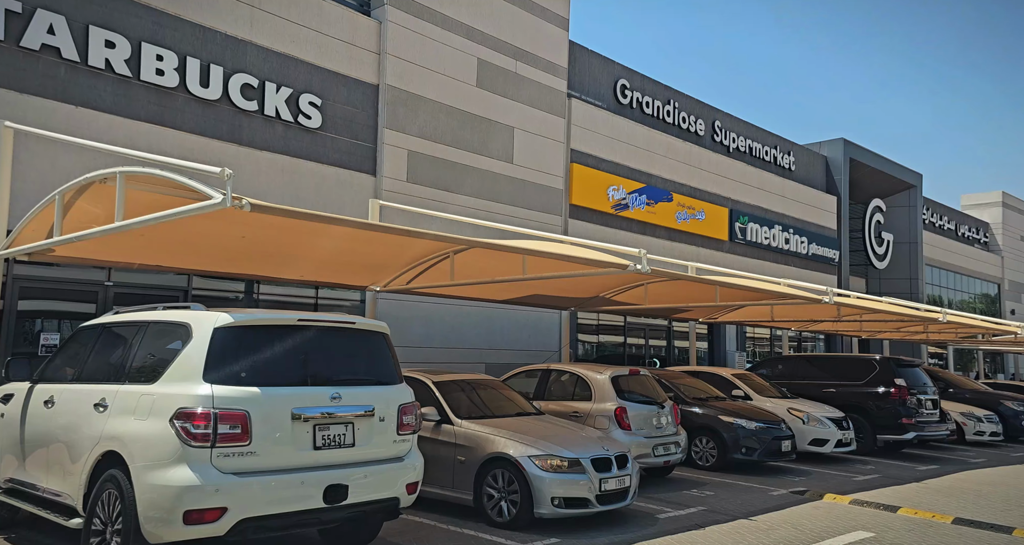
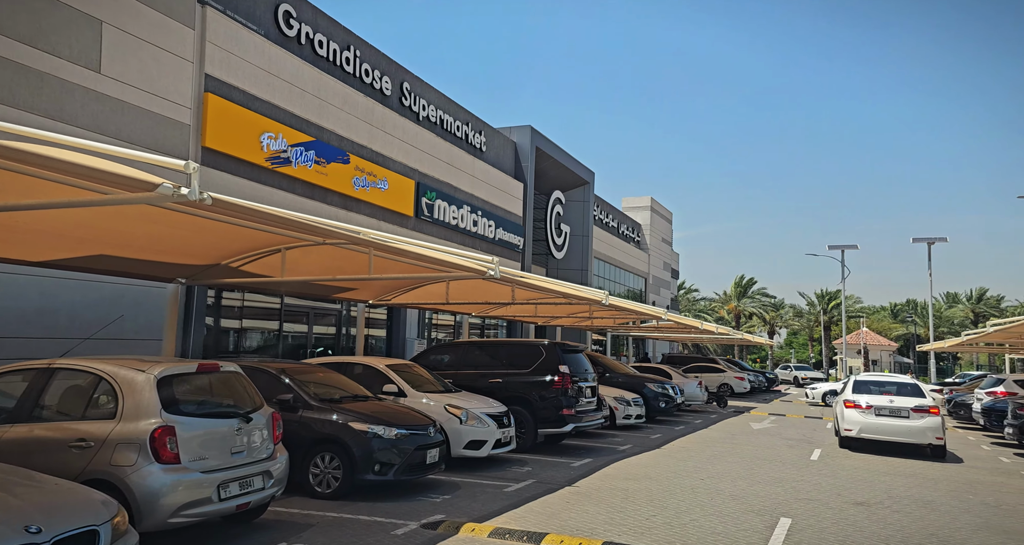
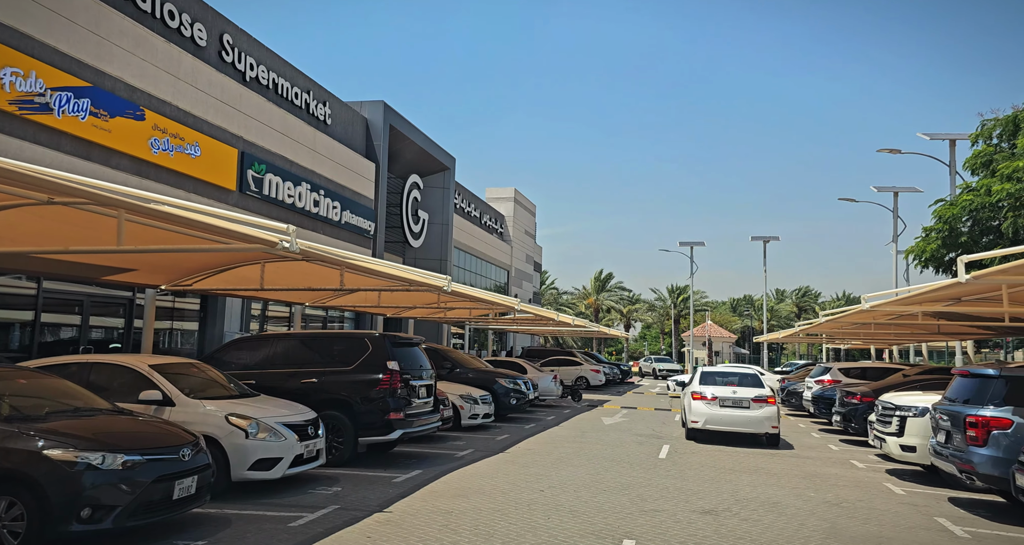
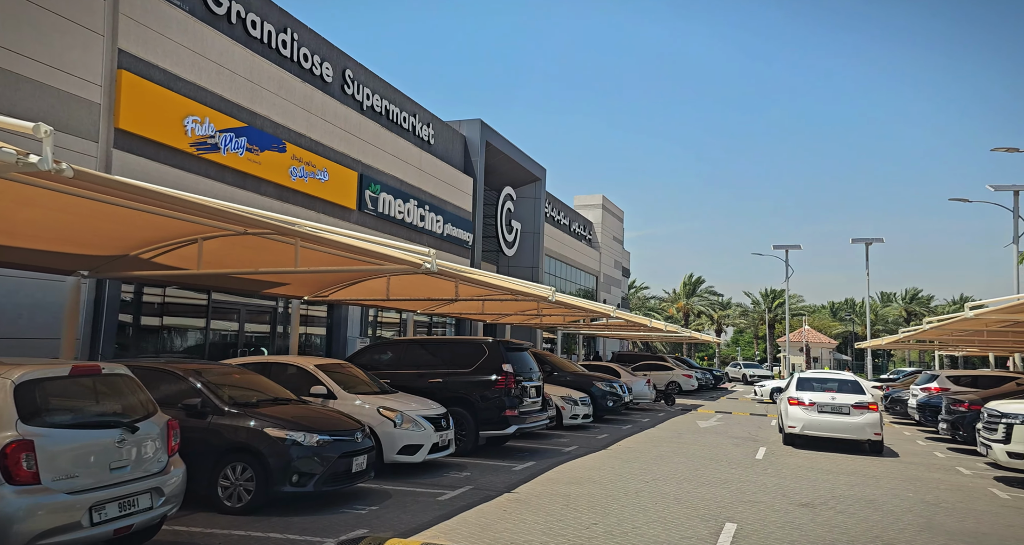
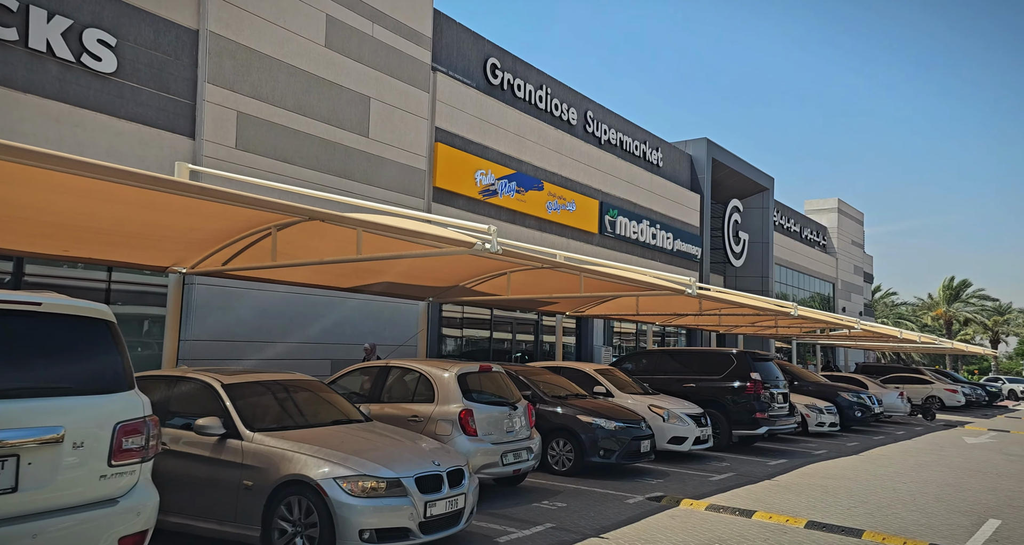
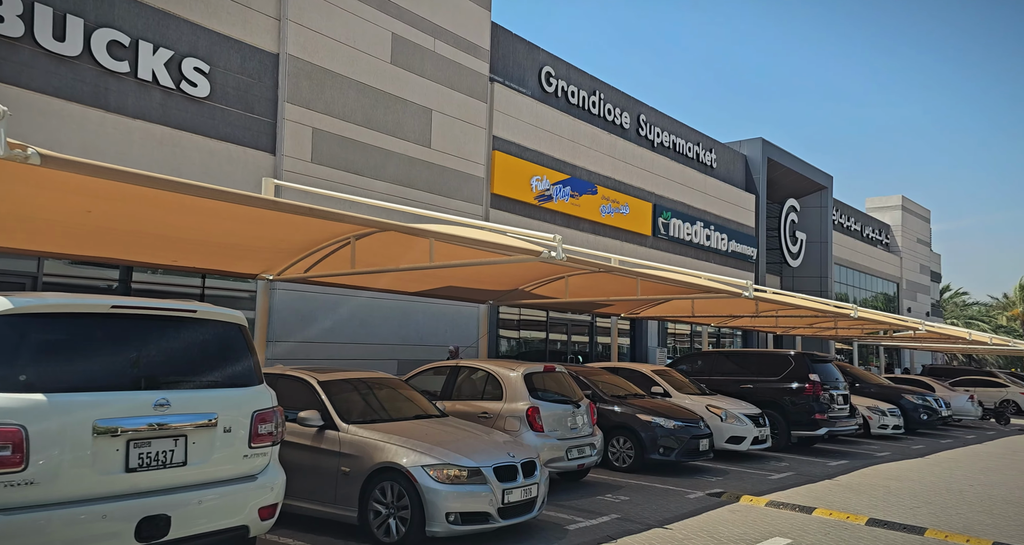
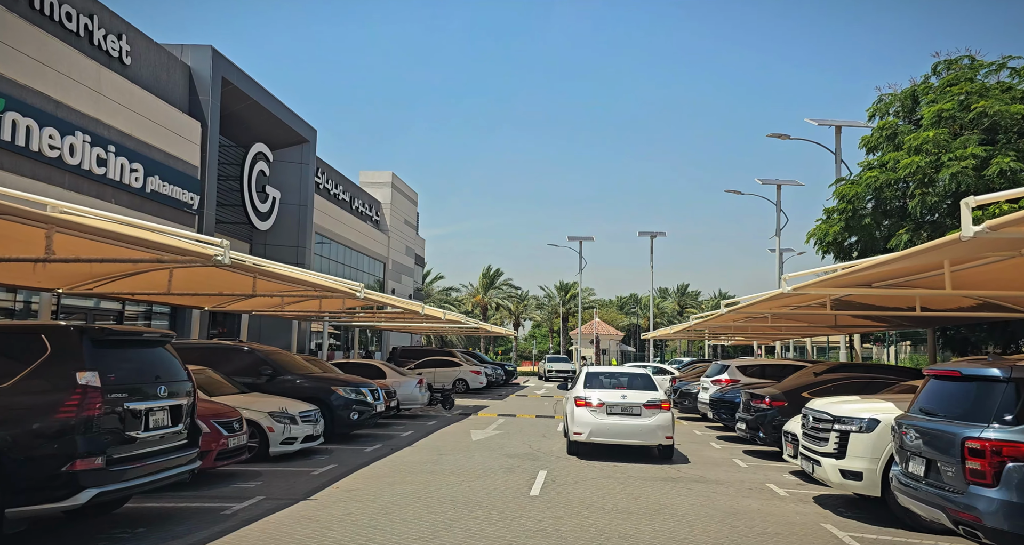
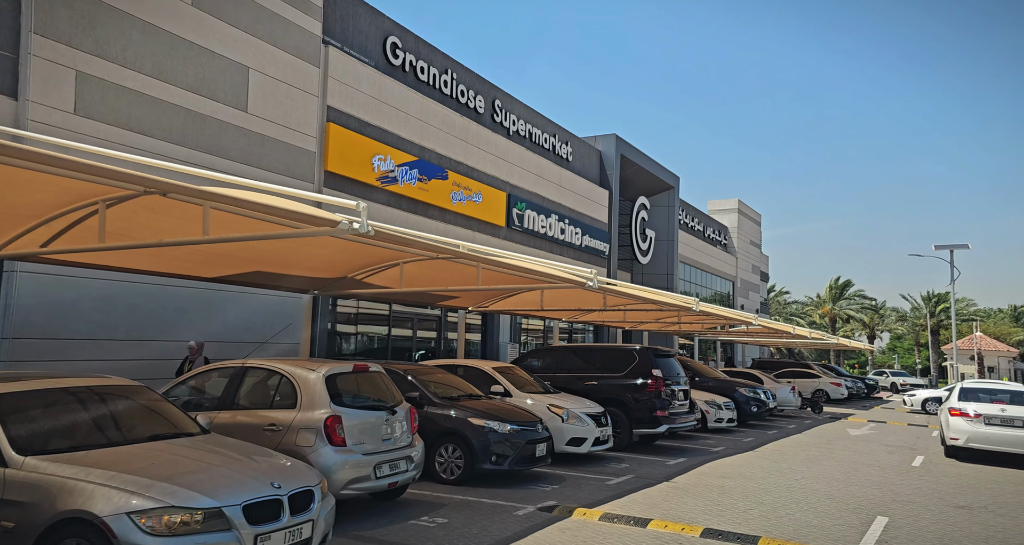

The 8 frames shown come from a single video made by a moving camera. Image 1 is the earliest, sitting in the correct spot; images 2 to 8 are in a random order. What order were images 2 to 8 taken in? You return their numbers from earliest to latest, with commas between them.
6, 5, 8, 2, 4, 3, 7
